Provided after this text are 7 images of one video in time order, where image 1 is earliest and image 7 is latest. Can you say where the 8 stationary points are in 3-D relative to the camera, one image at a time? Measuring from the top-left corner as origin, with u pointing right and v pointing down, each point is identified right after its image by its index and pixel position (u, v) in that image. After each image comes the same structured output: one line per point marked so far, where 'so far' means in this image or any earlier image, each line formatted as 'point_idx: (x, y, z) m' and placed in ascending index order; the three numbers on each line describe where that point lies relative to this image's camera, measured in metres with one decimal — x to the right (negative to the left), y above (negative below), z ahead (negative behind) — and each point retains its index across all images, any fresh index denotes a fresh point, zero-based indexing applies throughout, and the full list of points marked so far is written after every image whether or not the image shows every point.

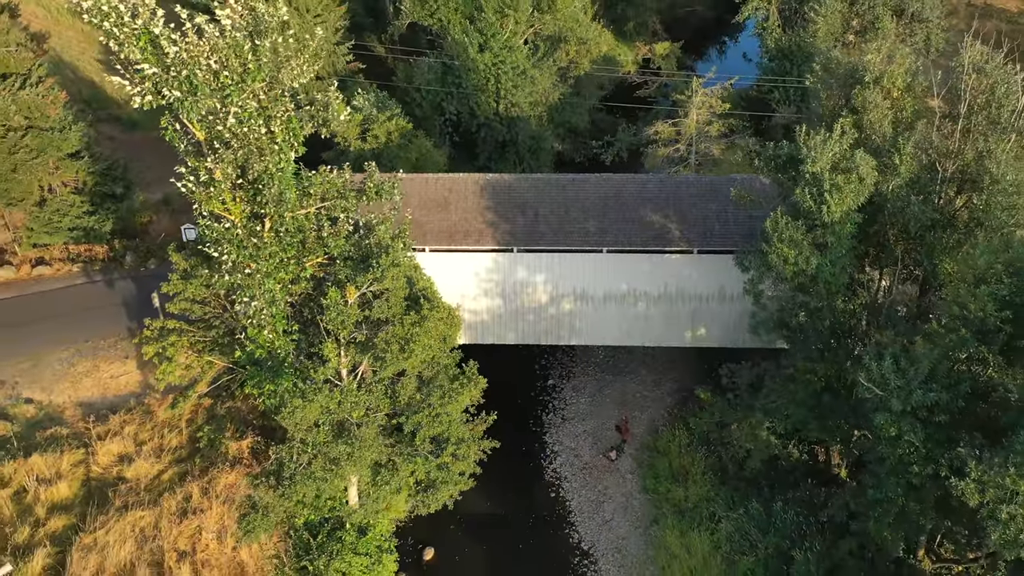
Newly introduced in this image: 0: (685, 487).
0: (+3.2, -3.6, +15.4) m
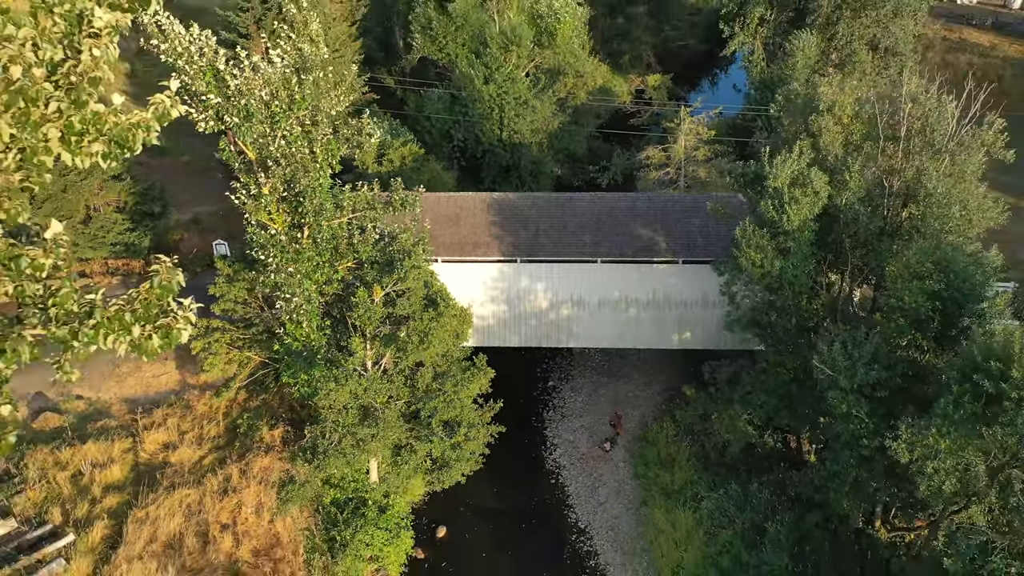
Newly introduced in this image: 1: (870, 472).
0: (+3.3, -3.8, +17.1) m
1: (+5.5, -2.8, +12.7) m
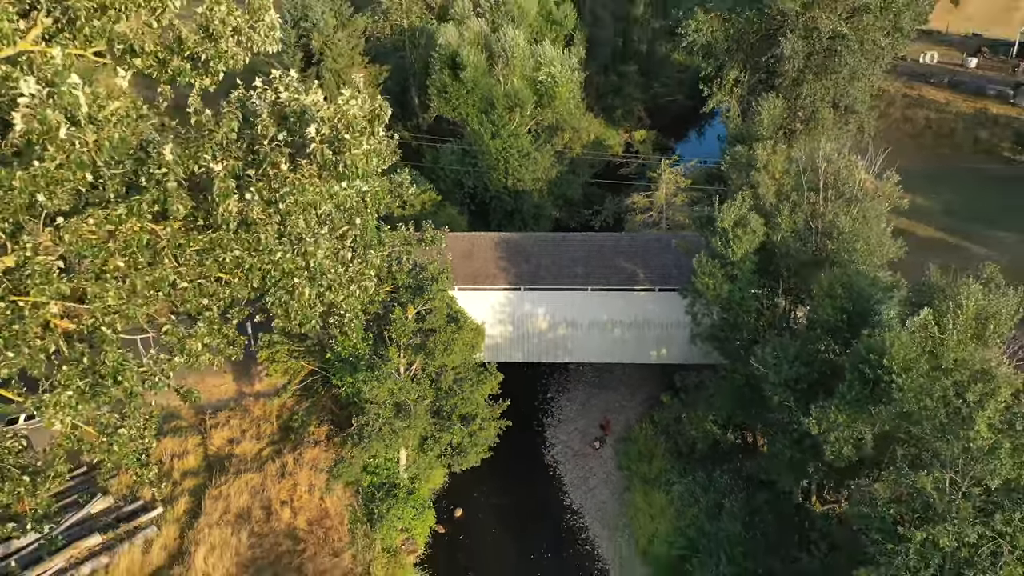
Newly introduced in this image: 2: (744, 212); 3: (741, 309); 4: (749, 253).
0: (+3.4, -4.3, +20.6) m
1: (+5.6, -3.1, +16.2) m
2: (+4.7, +1.5, +16.9) m
3: (+4.8, -0.5, +17.5) m
4: (+4.8, +0.7, +17.1) m
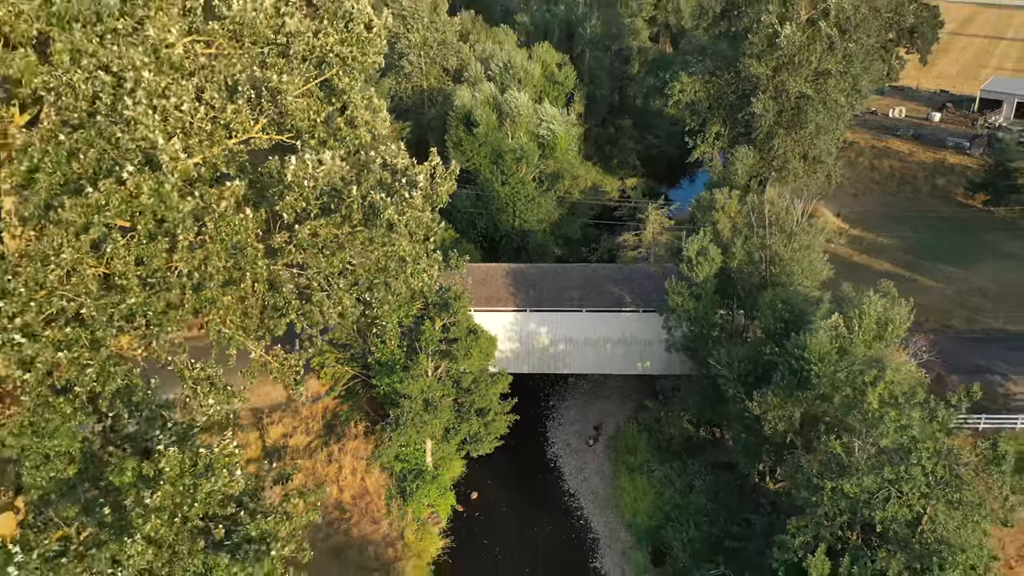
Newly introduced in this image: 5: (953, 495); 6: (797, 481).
0: (+3.6, -4.9, +24.5) m
1: (+5.7, -3.5, +20.3) m
2: (+4.8, +1.1, +21.2) m
3: (+5.0, -0.9, +21.6) m
4: (+5.0, +0.3, +21.3) m
5: (+8.3, -3.9, +15.9) m
6: (+6.1, -4.1, +17.9) m
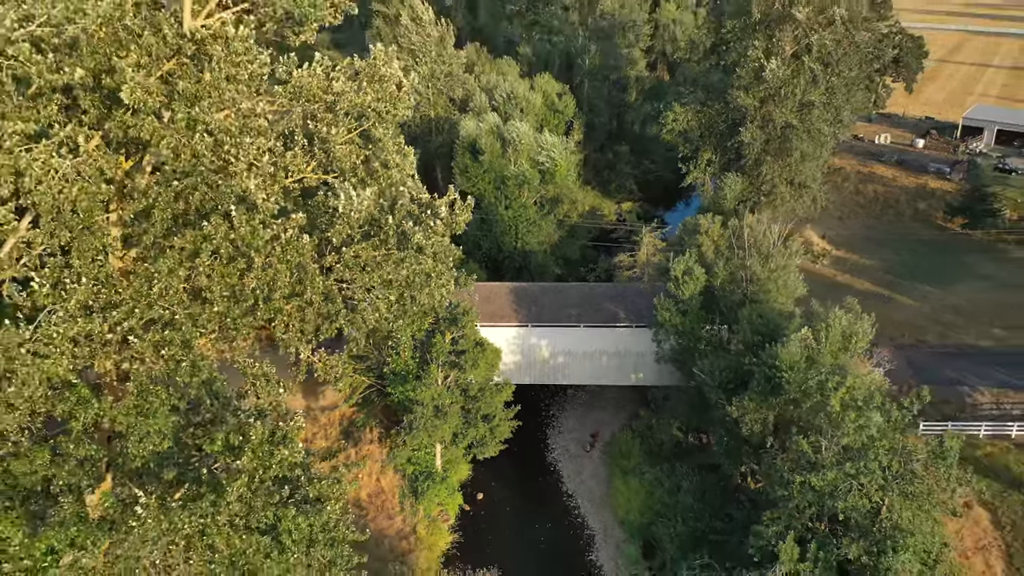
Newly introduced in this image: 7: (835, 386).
0: (+3.7, -5.4, +26.5) m
1: (+5.8, -3.9, +22.3) m
2: (+4.9, +0.7, +23.4) m
3: (+5.1, -1.4, +23.7) m
4: (+5.1, -0.2, +23.4) m
5: (+8.4, -4.2, +18.0) m
6: (+6.1, -4.5, +19.9) m
7: (+7.3, -2.2, +19.1) m
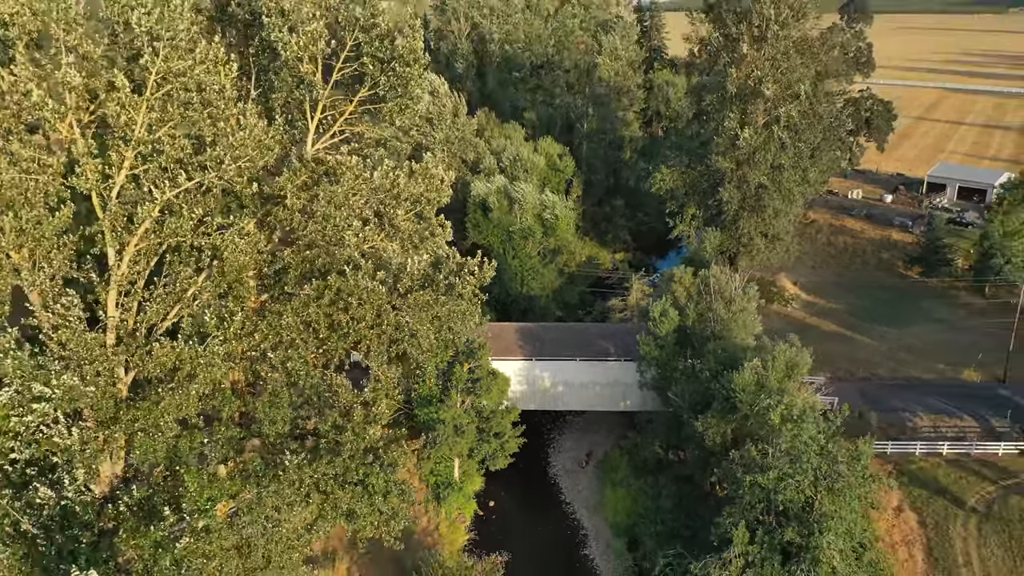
0: (+3.9, -6.9, +31.2) m
1: (+6.1, -5.2, +27.0) m
2: (+5.2, -0.7, +28.4) m
3: (+5.3, -2.7, +28.6) m
4: (+5.3, -1.5, +28.4) m
5: (+8.6, -5.3, +22.7) m
6: (+6.4, -5.6, +24.6) m
7: (+7.5, -3.3, +23.9) m
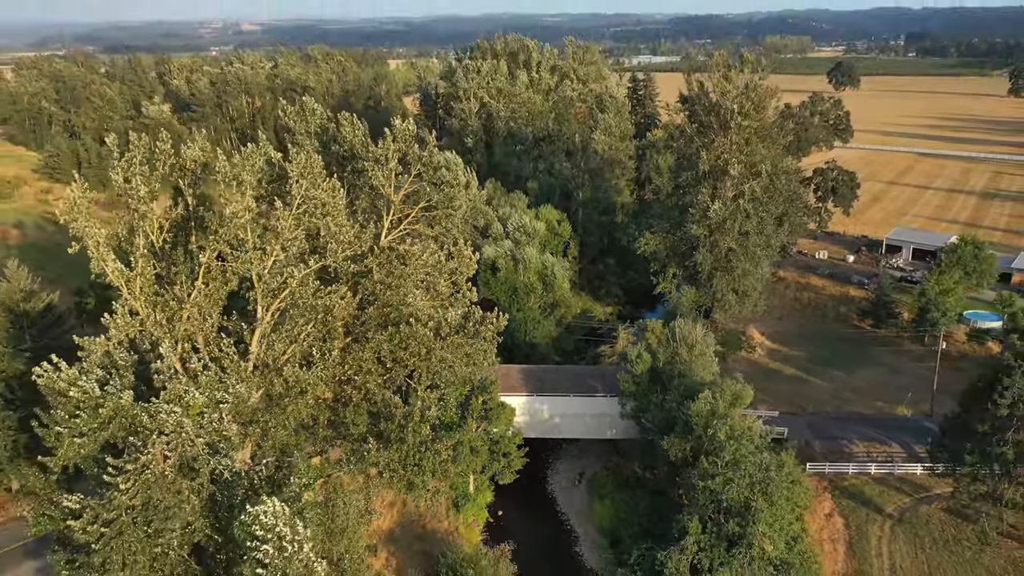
0: (+4.1, -9.1, +37.9) m
1: (+6.3, -7.1, +33.8) m
2: (+5.4, -2.7, +35.4) m
3: (+5.6, -4.7, +35.5) m
4: (+5.6, -3.5, +35.3) m
5: (+8.8, -6.9, +29.5) m
6: (+6.6, -7.4, +31.4) m
7: (+7.7, -5.0, +30.8) m
